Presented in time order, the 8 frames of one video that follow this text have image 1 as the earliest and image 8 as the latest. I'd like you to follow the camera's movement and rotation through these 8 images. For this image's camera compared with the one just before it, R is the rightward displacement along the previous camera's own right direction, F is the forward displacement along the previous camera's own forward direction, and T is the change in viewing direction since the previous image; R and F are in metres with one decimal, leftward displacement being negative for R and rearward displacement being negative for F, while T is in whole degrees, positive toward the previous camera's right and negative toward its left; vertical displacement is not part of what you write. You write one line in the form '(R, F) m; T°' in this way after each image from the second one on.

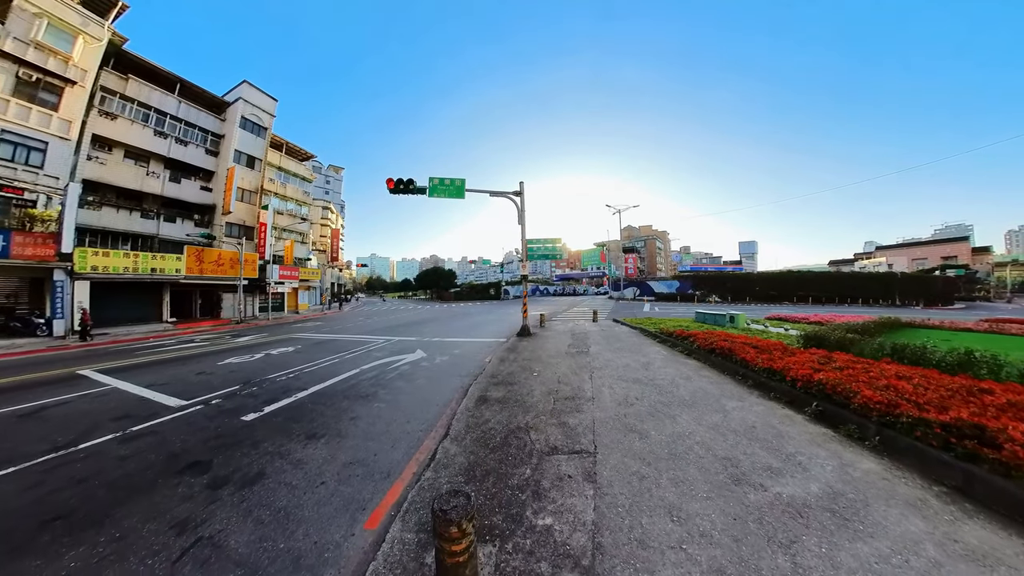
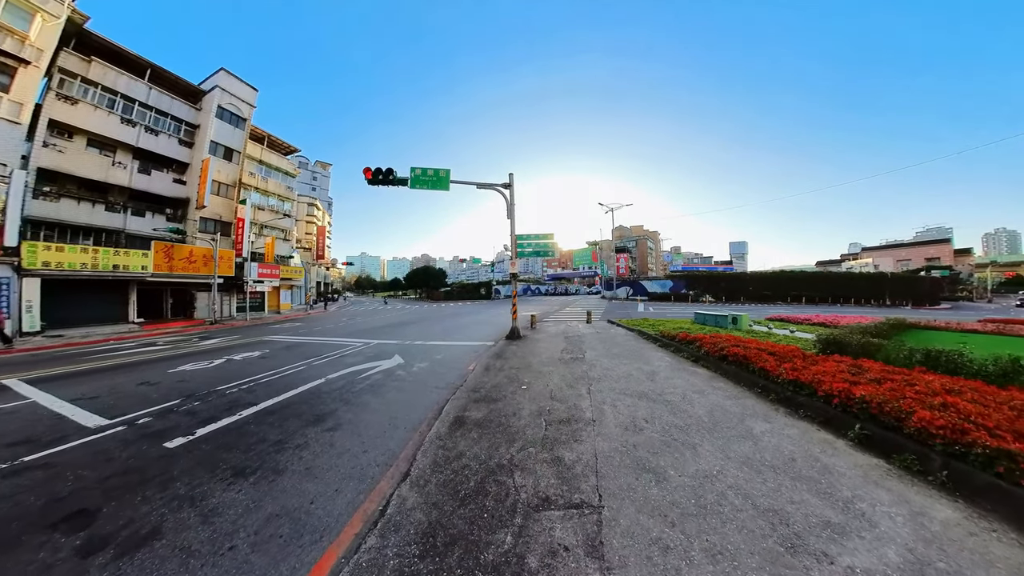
(+0.1, +0.9) m; +1°
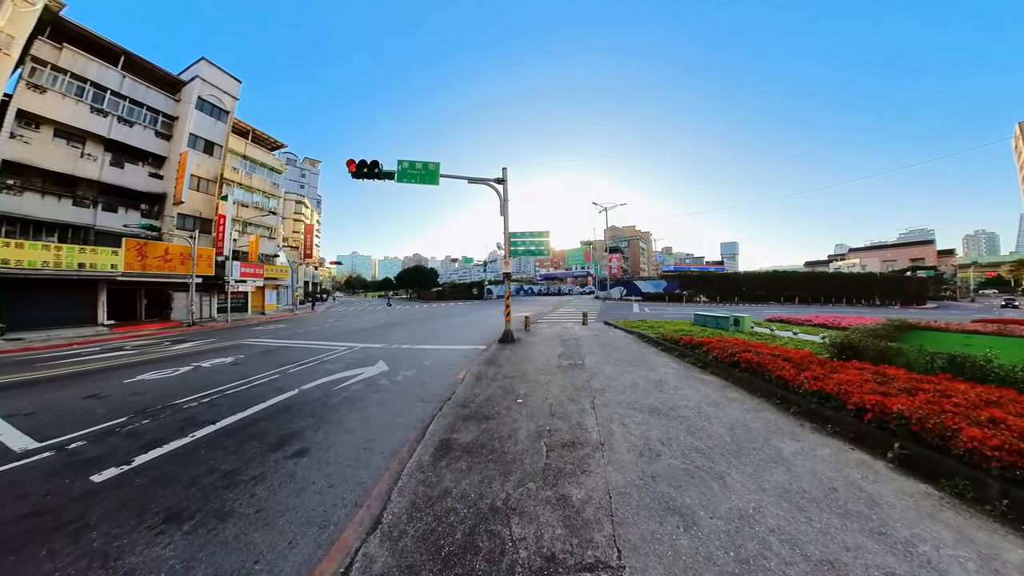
(0.0, +0.6) m; +1°
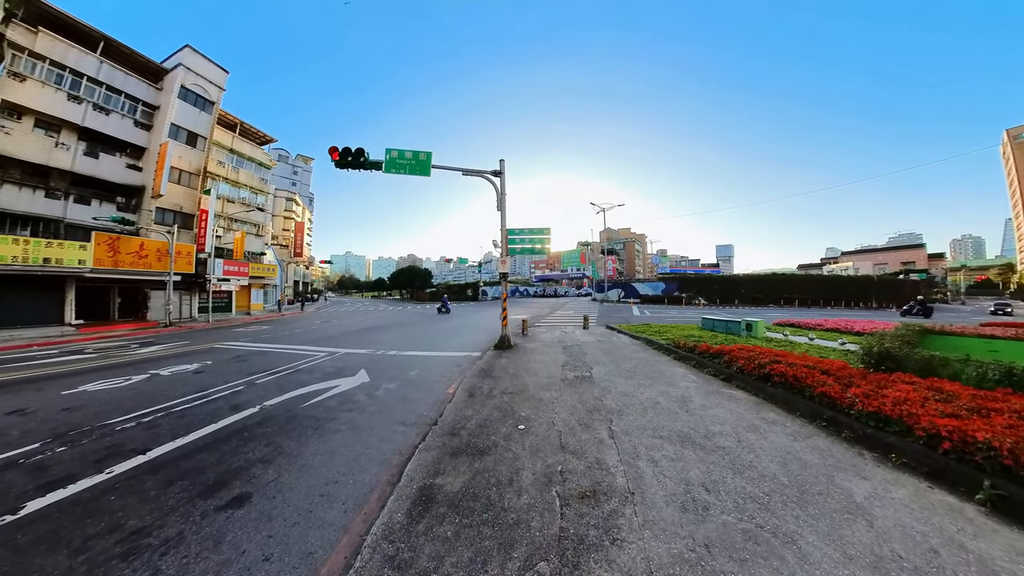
(-0.1, +0.8) m; +1°
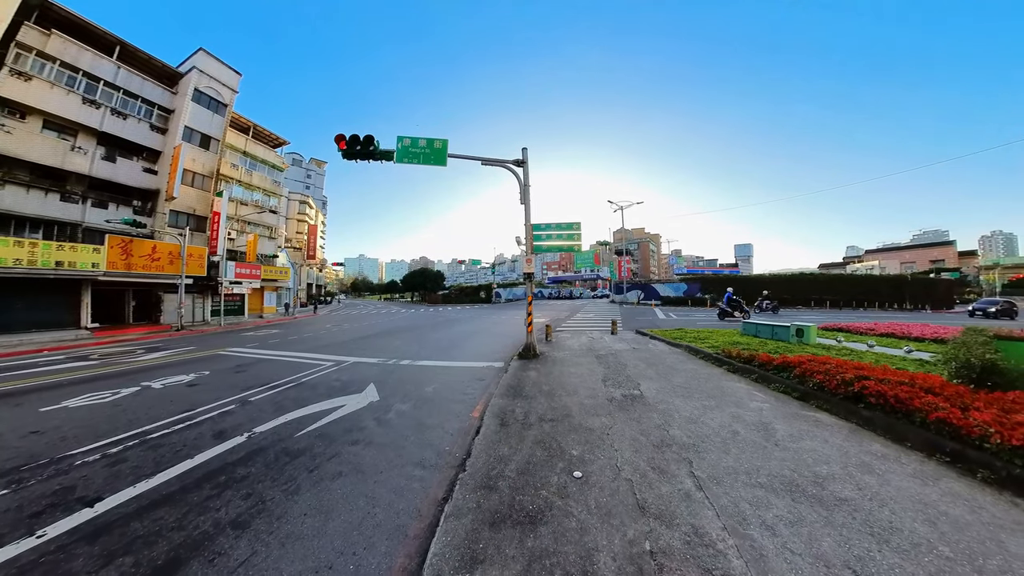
(-0.3, +0.9) m; -2°
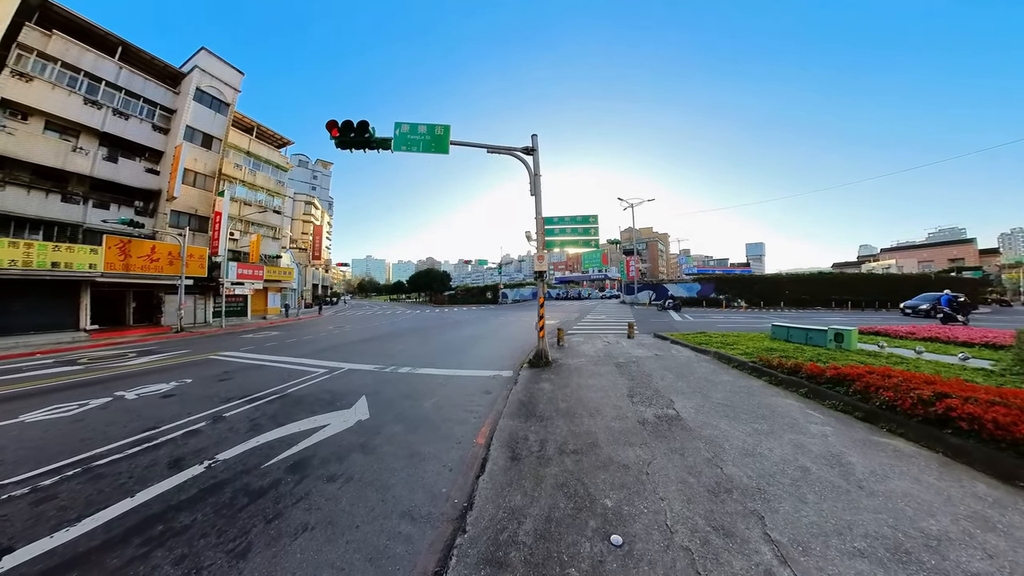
(-0.1, +0.7) m; -1°
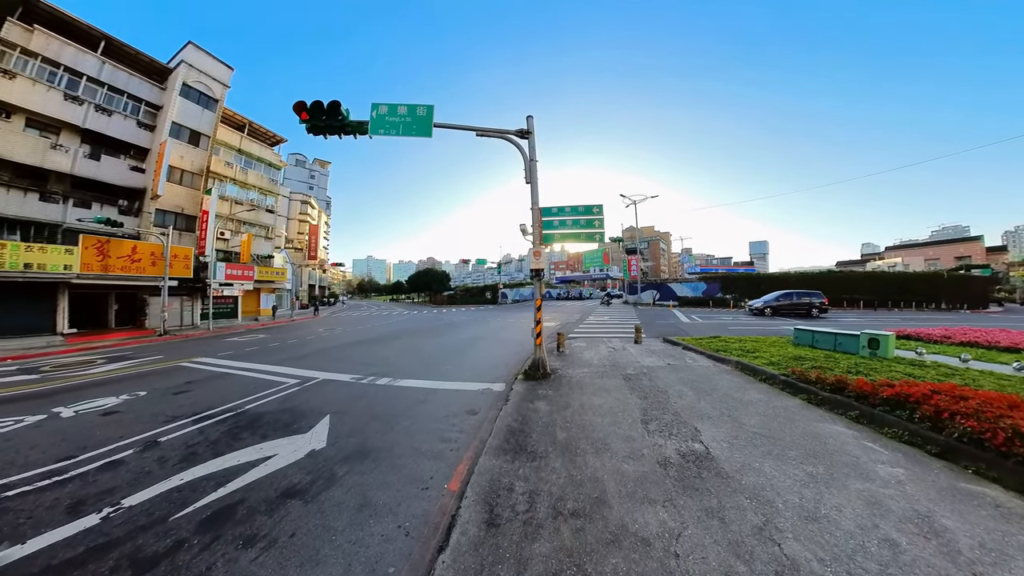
(+0.2, +0.8) m; 0°
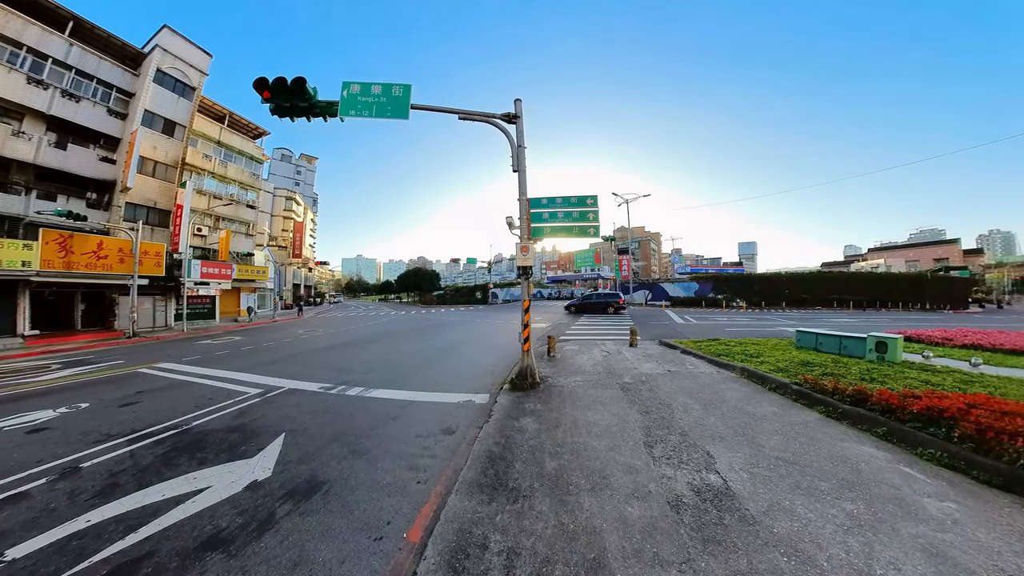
(+0.1, +0.6) m; +1°
